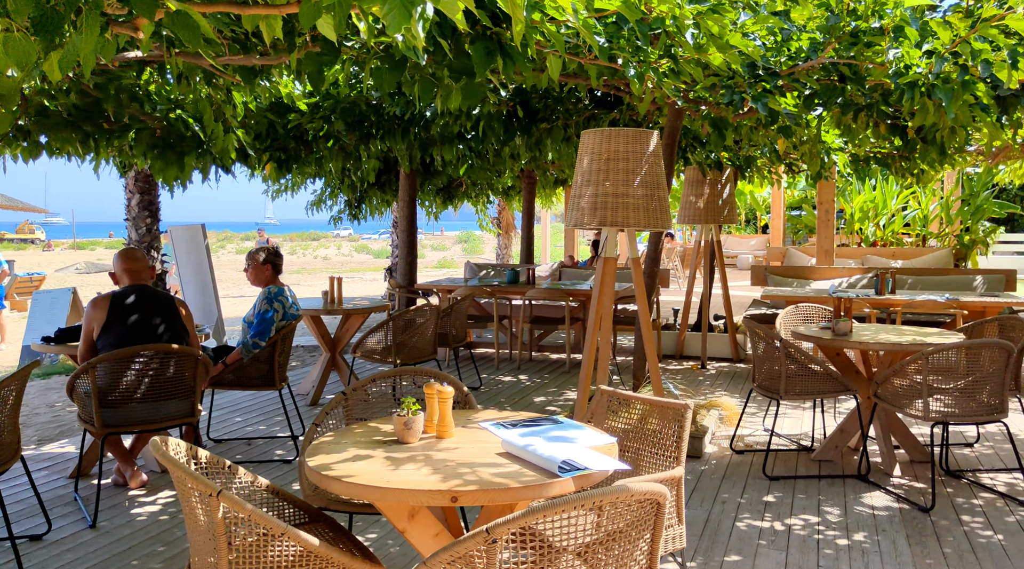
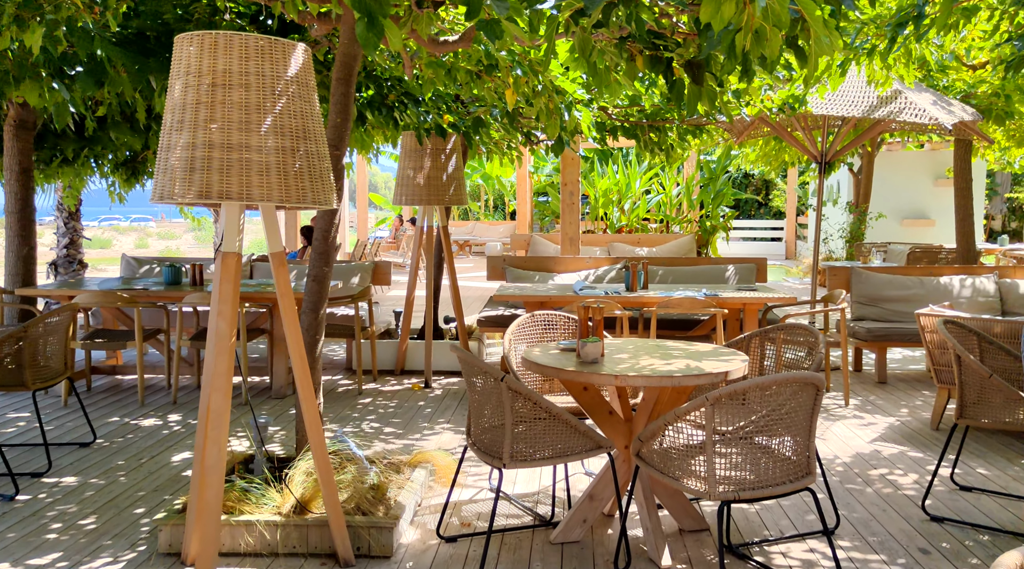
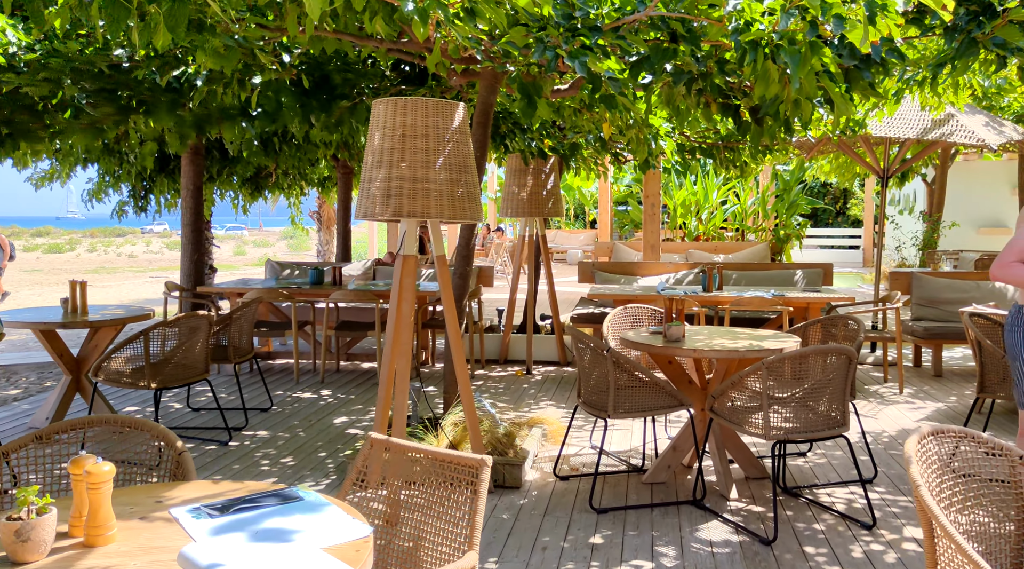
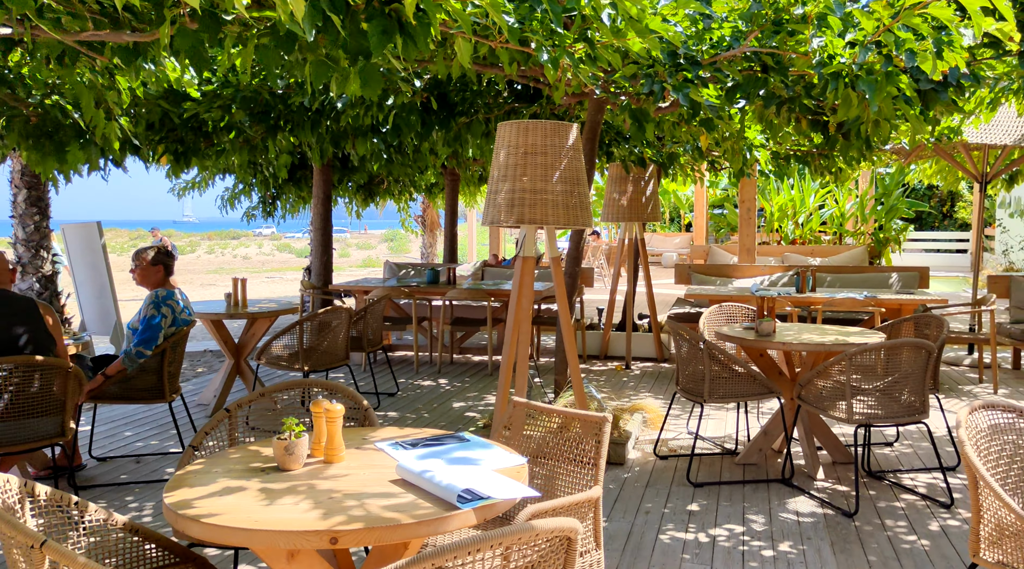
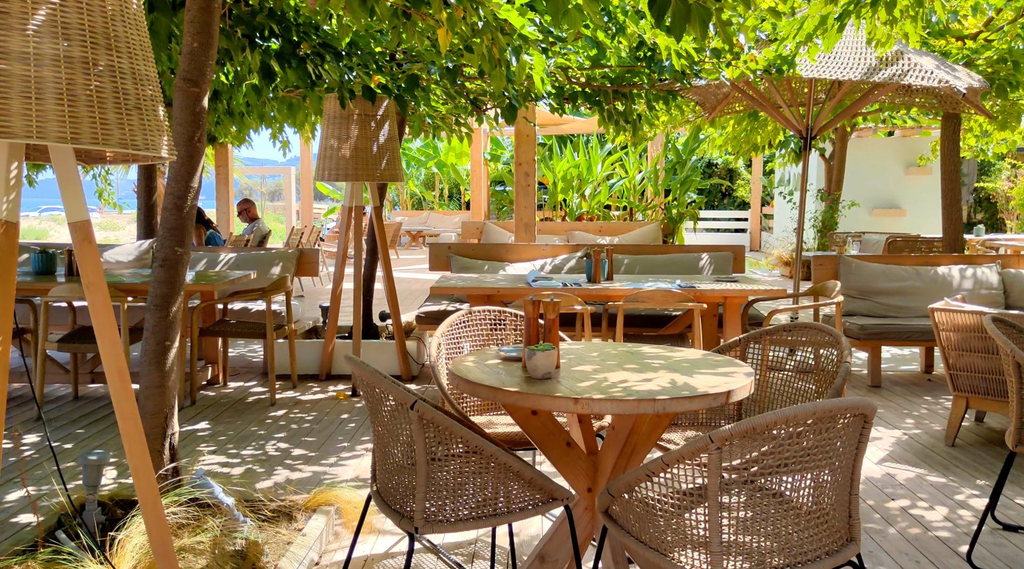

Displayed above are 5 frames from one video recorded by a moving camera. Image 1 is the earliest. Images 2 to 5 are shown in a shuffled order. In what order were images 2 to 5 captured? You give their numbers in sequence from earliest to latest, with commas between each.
4, 3, 2, 5
